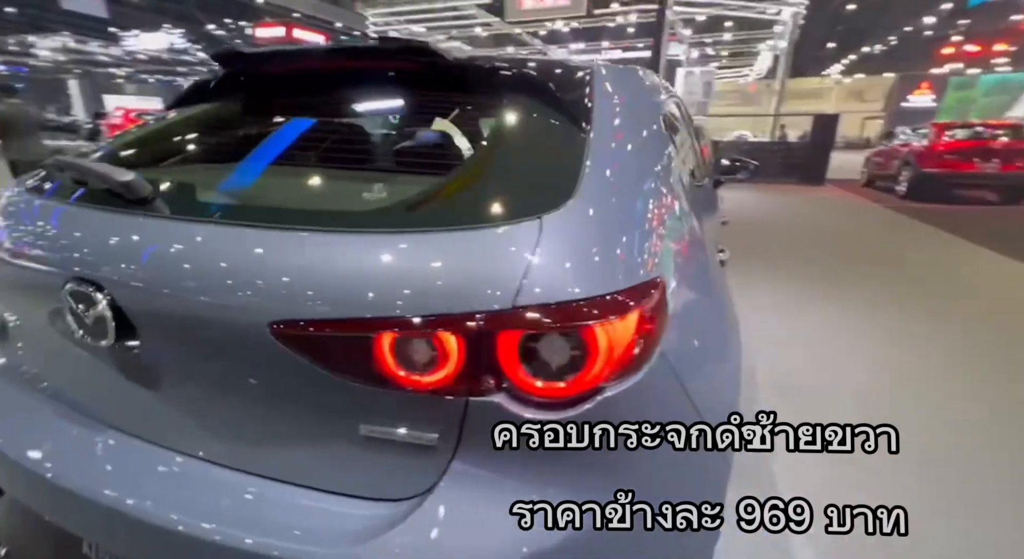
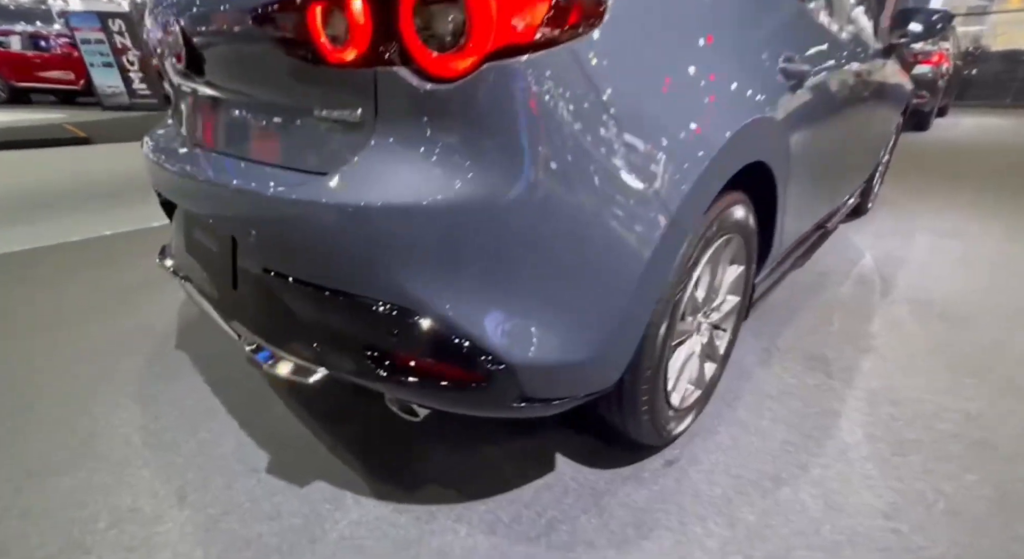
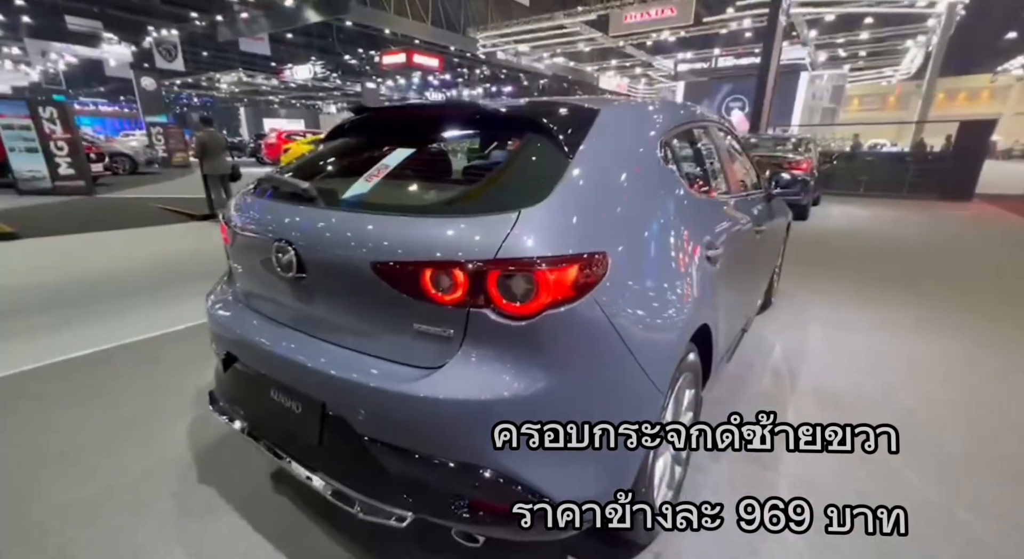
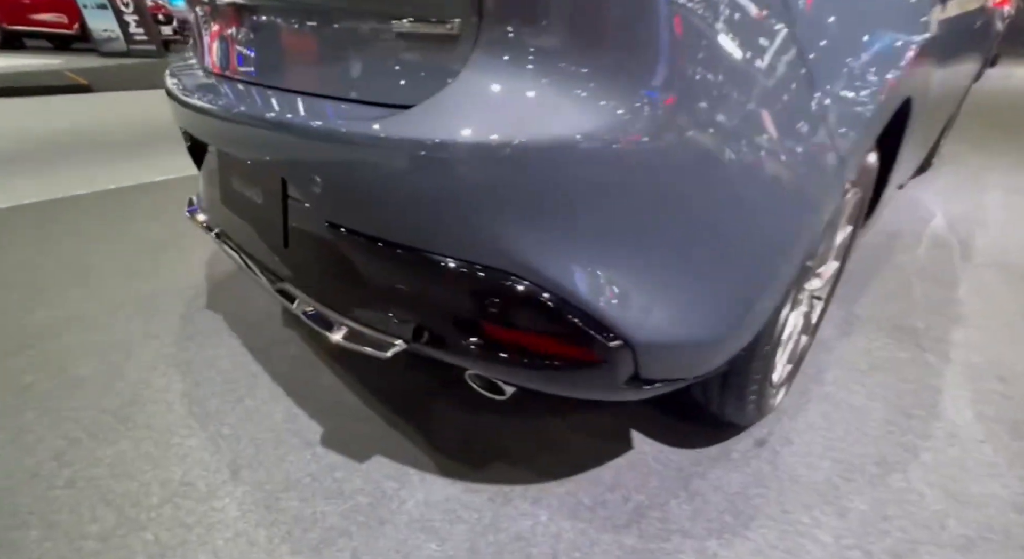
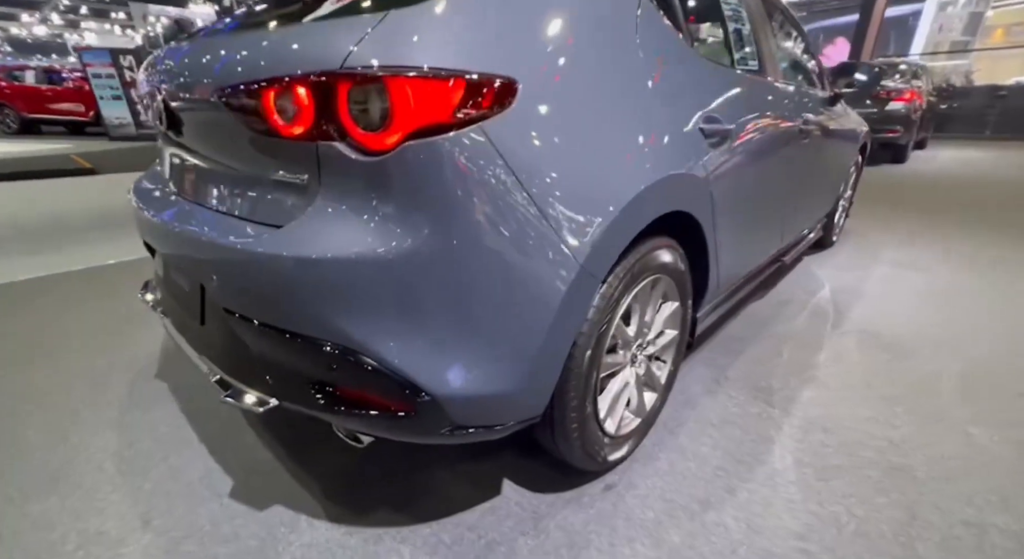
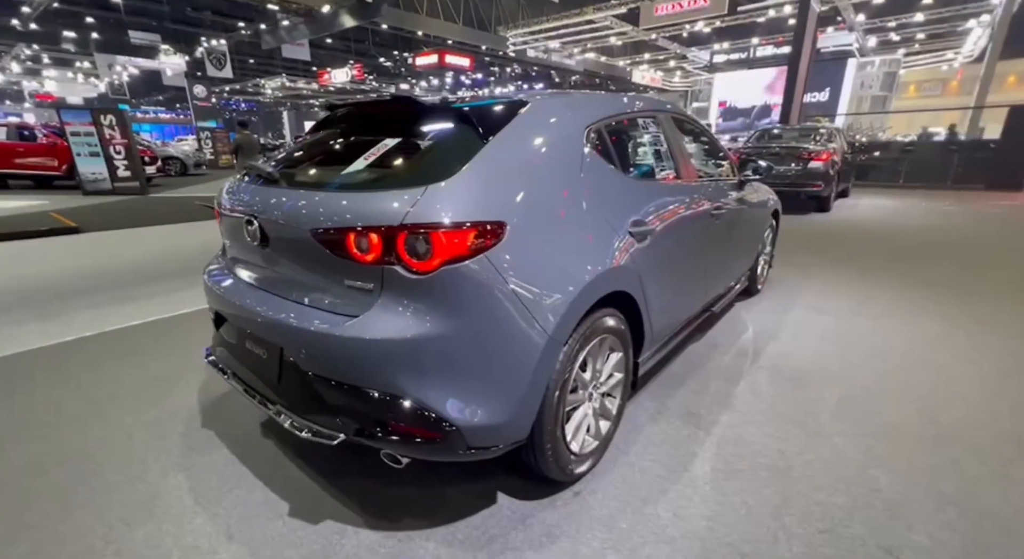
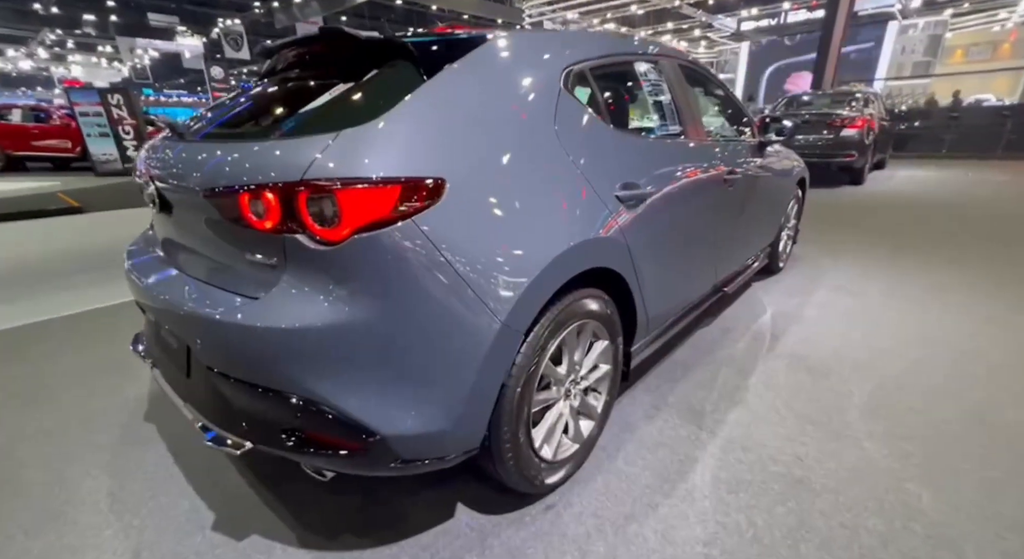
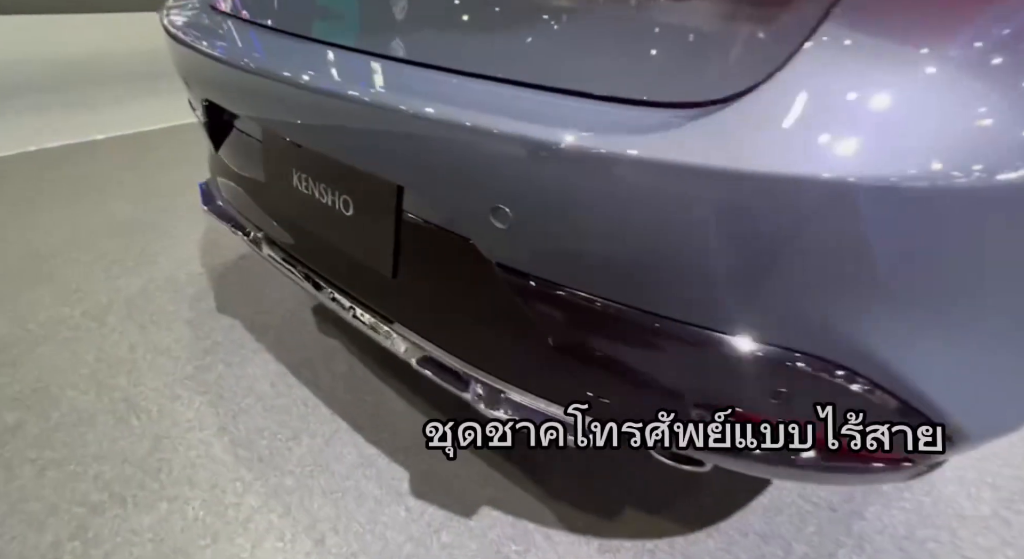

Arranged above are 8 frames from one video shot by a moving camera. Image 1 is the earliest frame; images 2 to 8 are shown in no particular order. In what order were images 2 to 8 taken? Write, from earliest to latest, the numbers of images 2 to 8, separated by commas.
3, 6, 7, 5, 2, 4, 8
